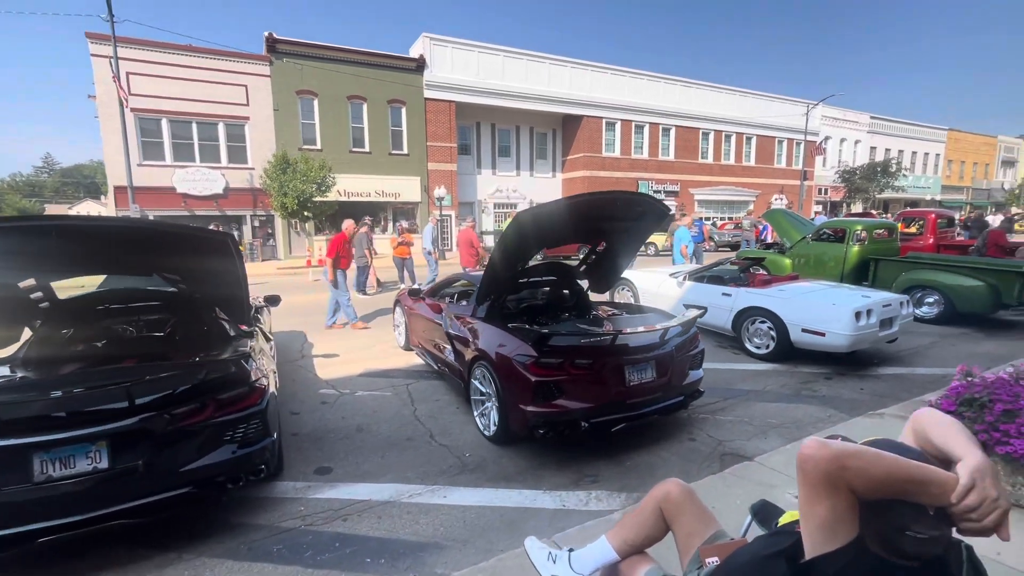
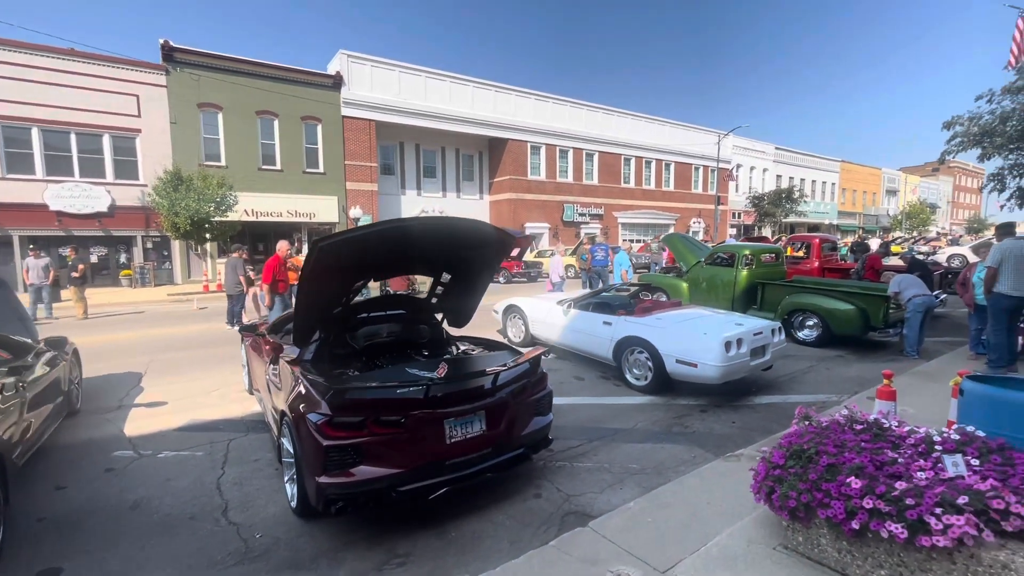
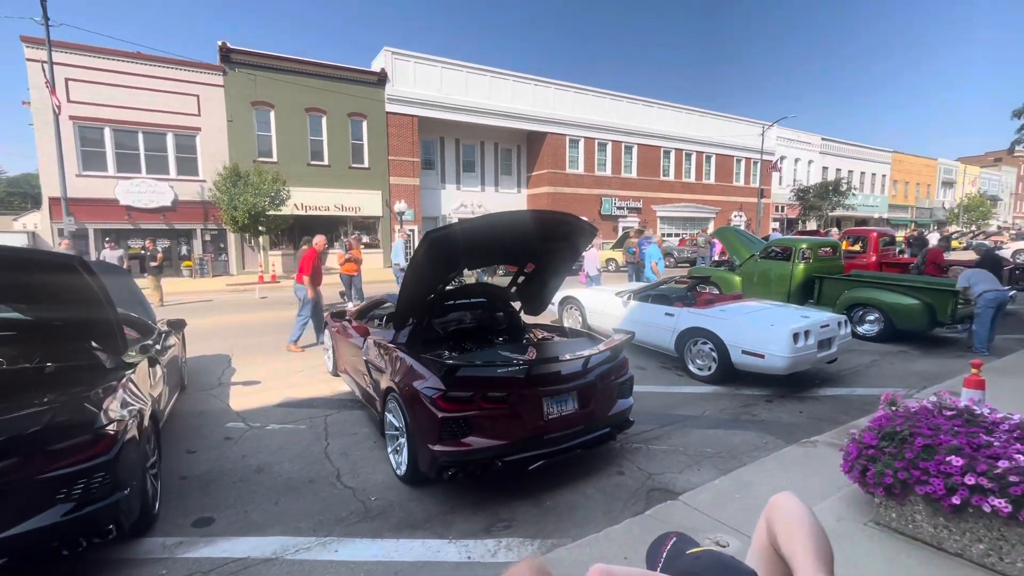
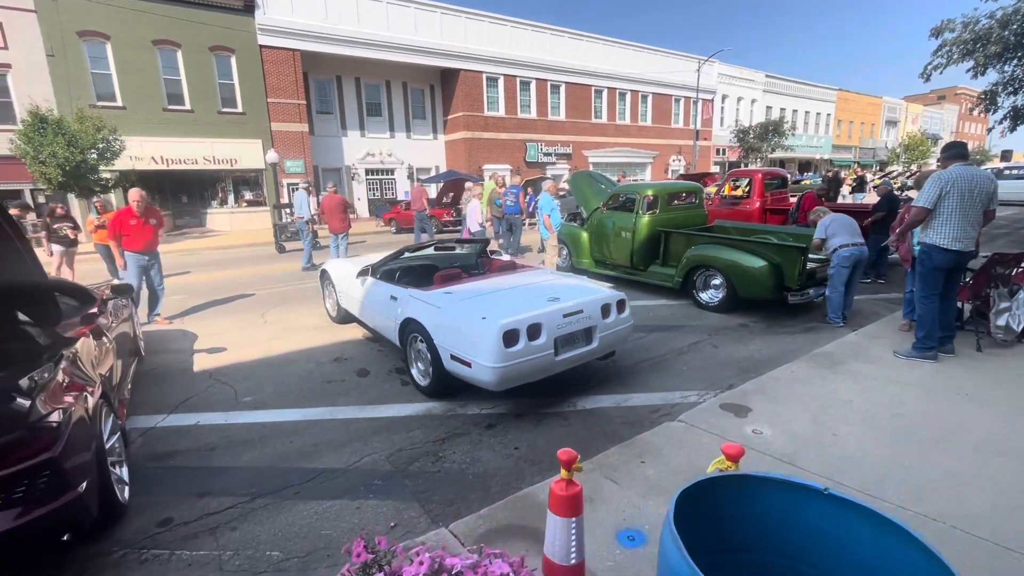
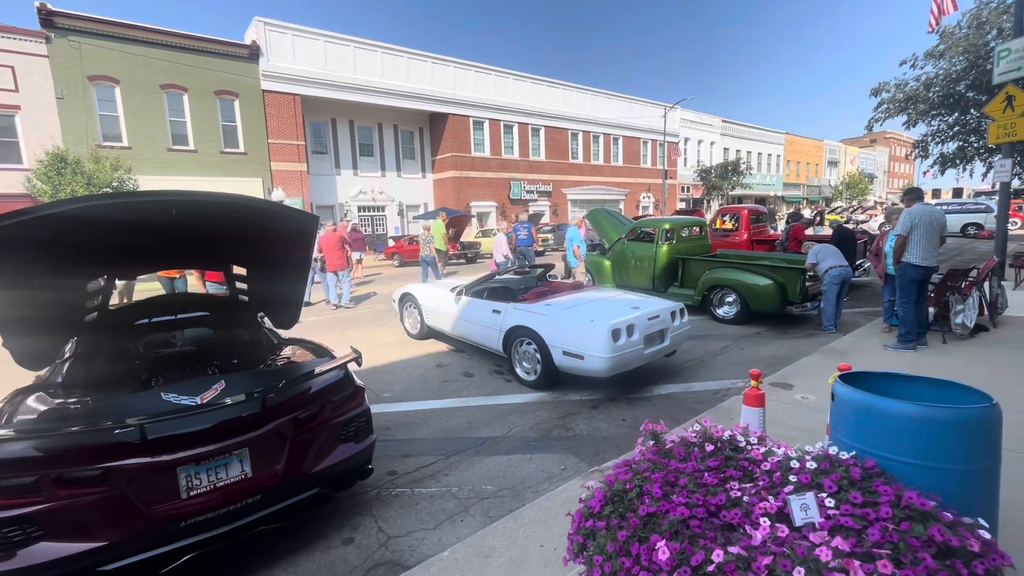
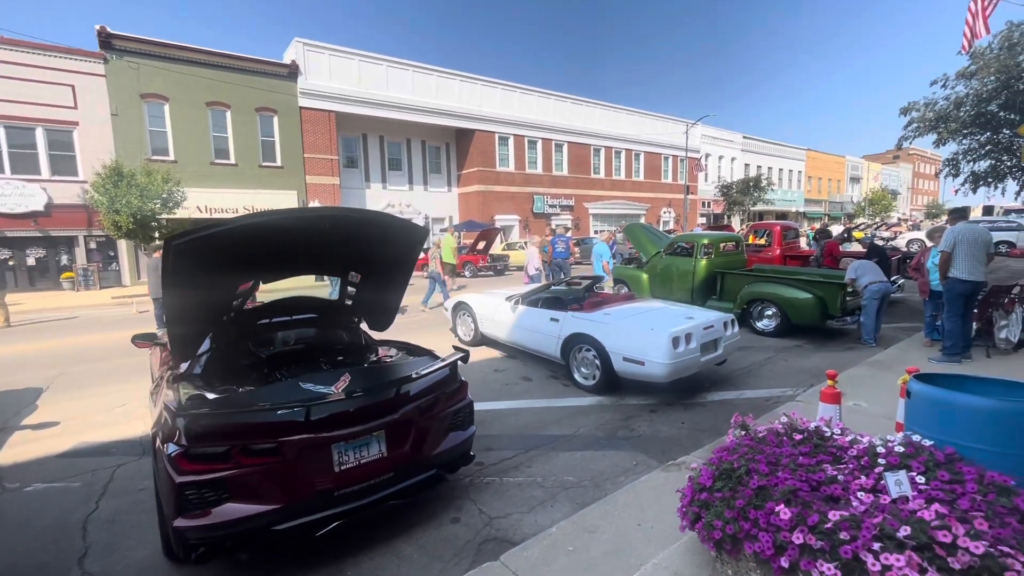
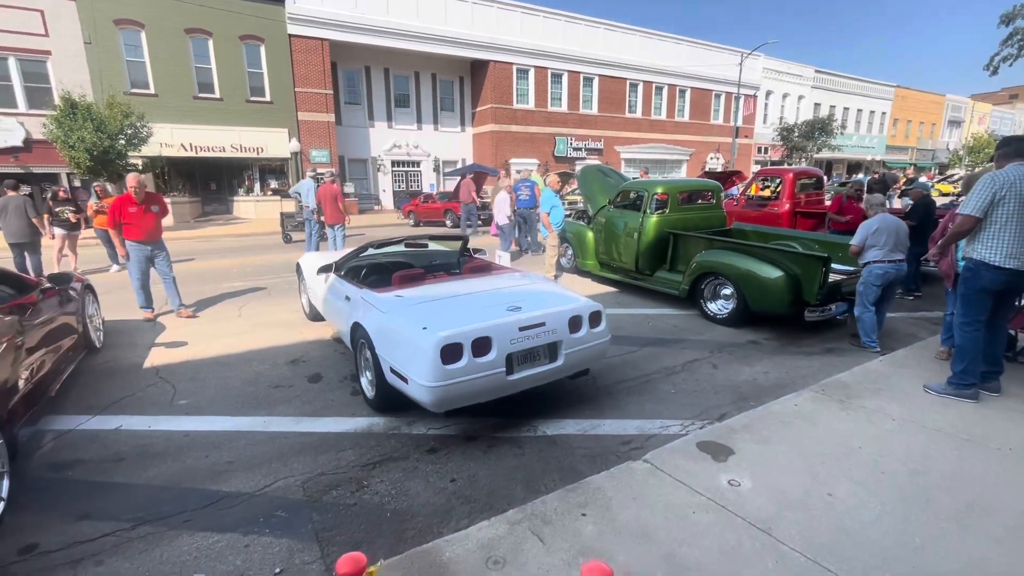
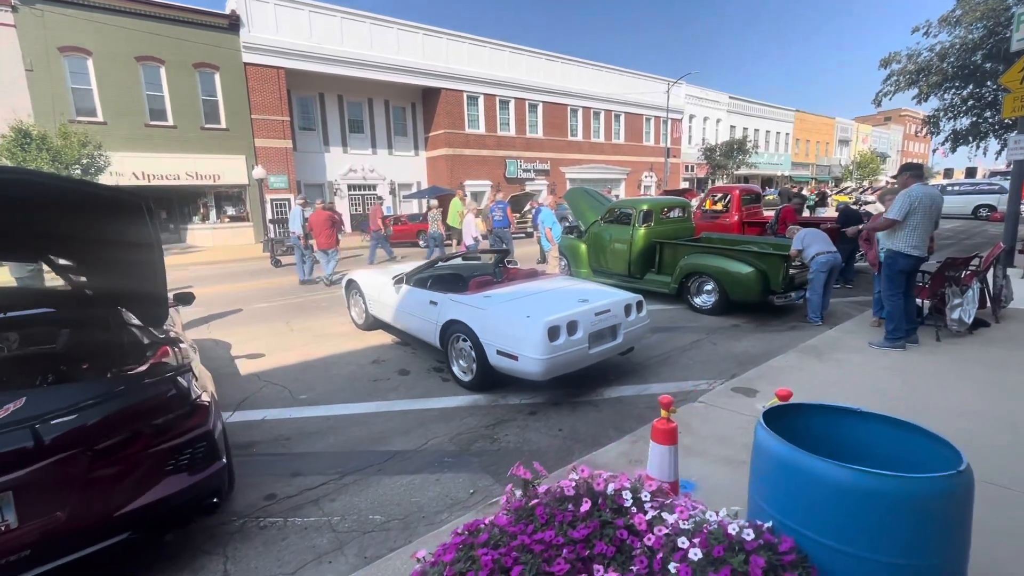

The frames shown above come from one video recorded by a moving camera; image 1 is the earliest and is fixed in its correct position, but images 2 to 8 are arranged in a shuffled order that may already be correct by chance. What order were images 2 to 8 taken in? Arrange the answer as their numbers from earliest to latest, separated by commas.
3, 2, 6, 5, 8, 4, 7
